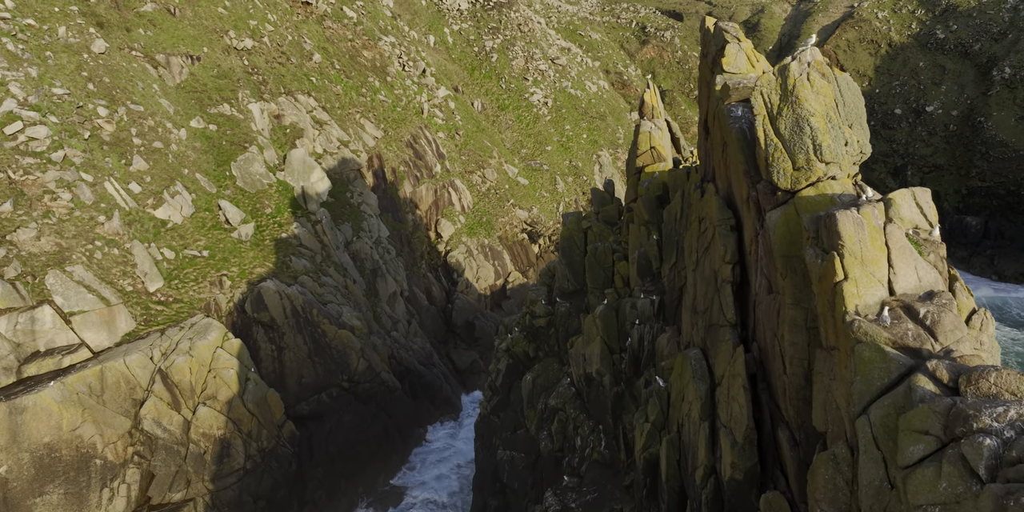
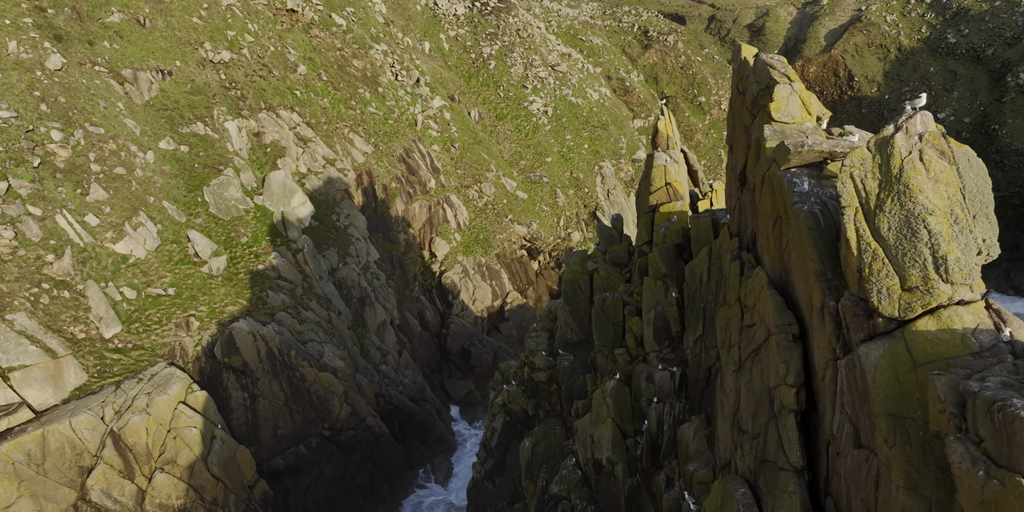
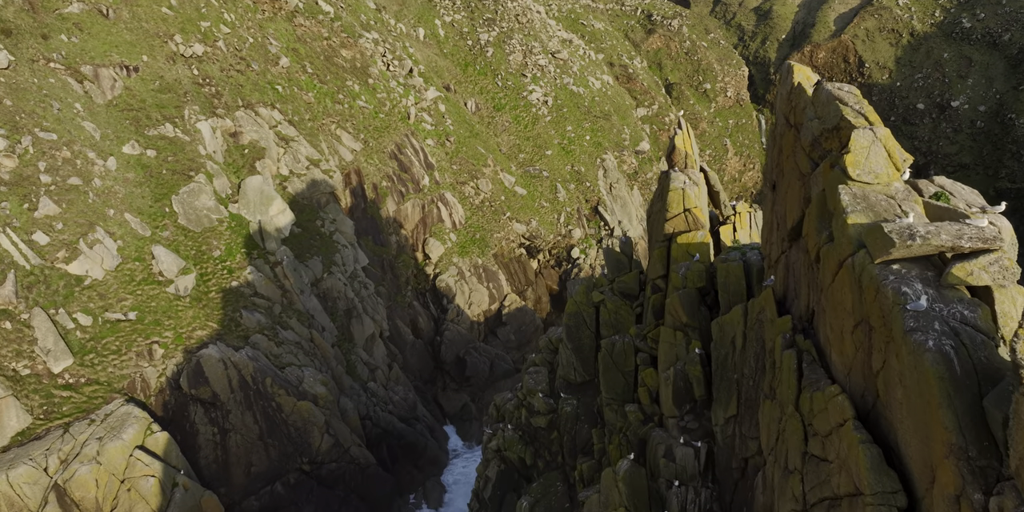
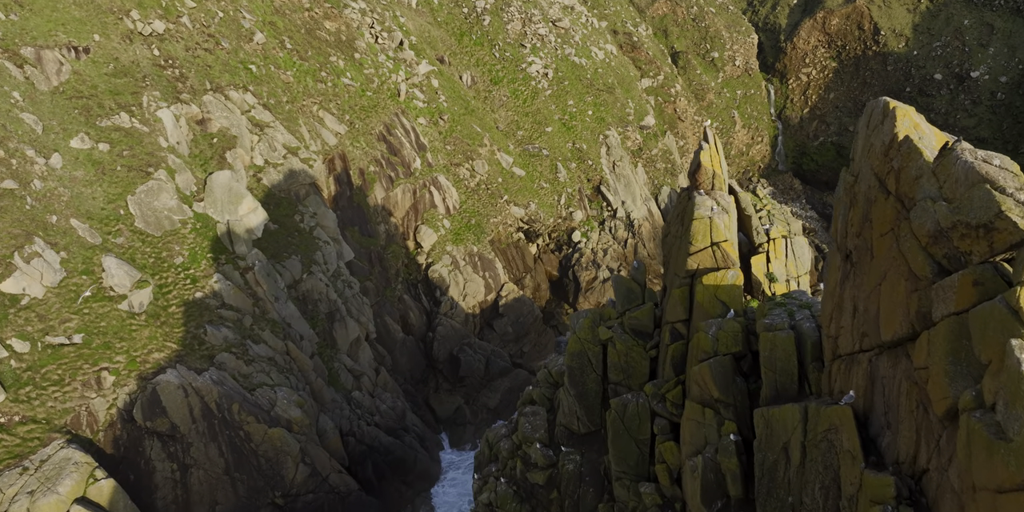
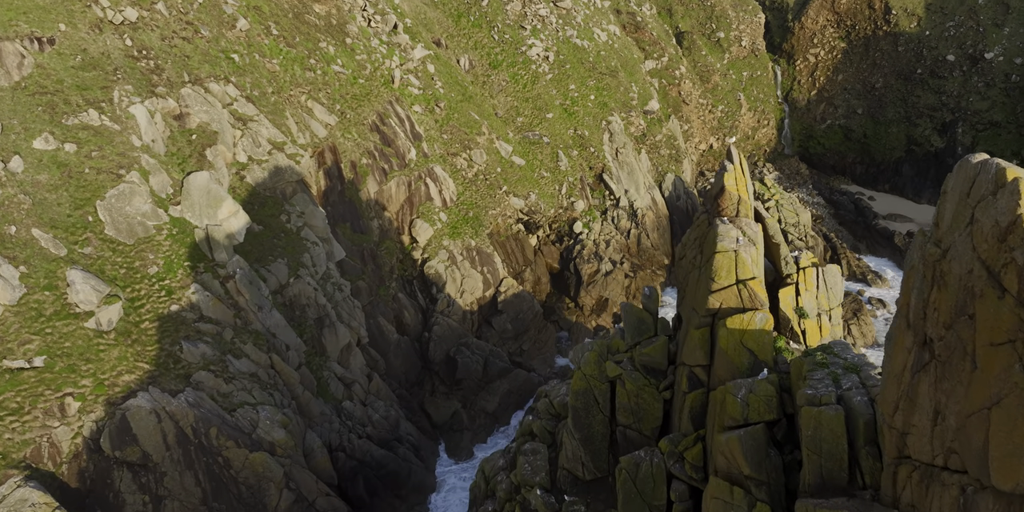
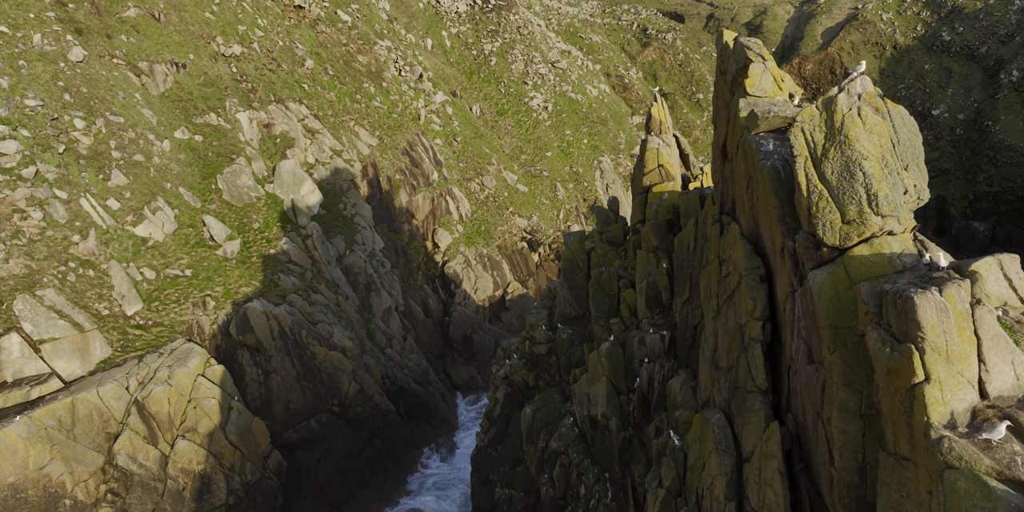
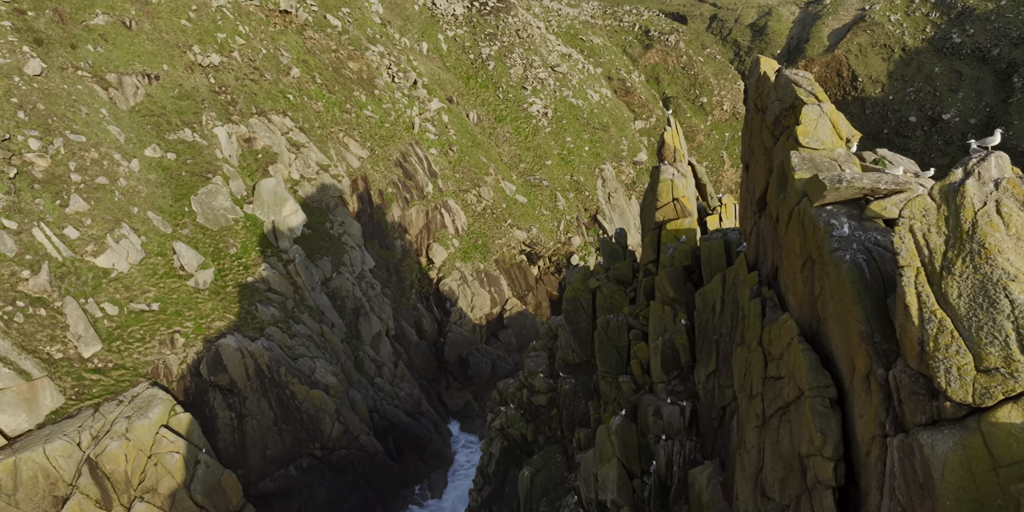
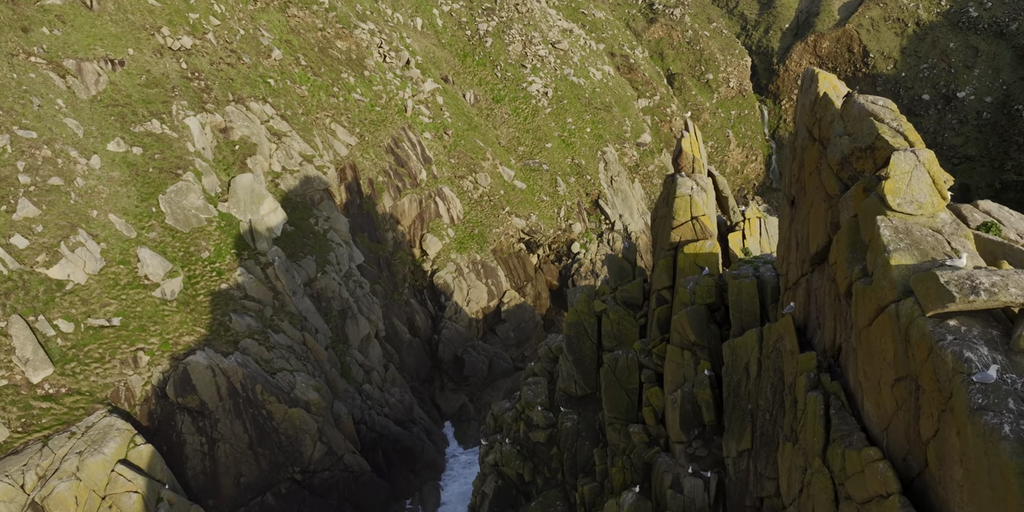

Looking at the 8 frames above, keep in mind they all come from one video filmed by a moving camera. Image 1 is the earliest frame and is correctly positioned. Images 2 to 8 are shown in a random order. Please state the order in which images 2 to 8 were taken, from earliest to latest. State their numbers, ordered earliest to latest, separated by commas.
6, 2, 7, 3, 8, 4, 5
